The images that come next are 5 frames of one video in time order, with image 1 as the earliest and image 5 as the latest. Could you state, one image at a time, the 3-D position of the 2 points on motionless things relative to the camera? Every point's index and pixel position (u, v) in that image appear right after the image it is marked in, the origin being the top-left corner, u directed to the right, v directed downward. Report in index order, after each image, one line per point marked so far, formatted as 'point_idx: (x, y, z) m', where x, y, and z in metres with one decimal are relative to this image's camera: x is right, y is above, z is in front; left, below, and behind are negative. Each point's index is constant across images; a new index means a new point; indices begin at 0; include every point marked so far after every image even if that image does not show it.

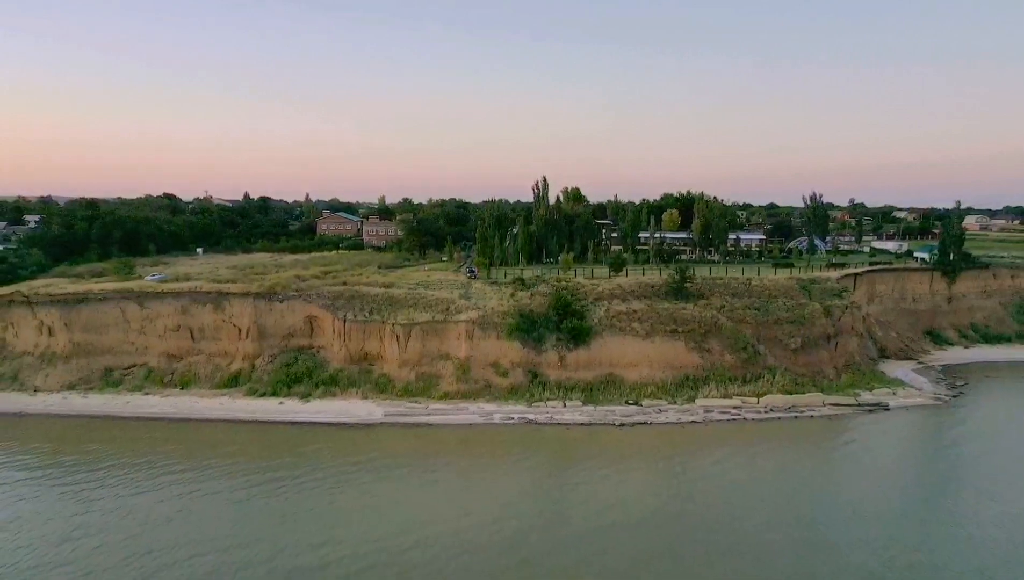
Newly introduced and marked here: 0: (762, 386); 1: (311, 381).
0: (+13.4, -5.1, +18.3) m
1: (-10.5, -4.7, +17.9) m
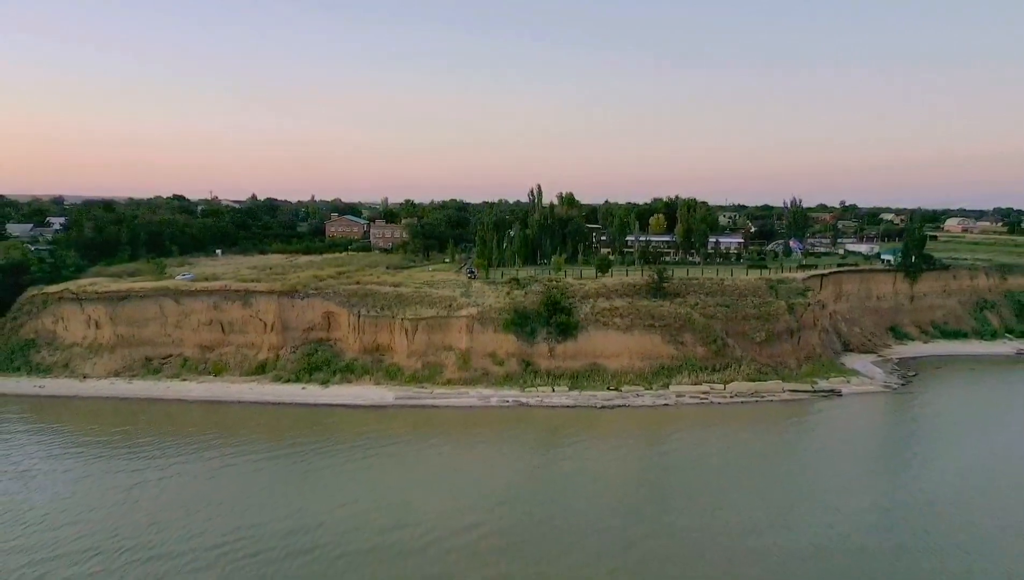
0: (+13.1, -5.1, +20.6) m
1: (-10.8, -4.6, +20.1) m
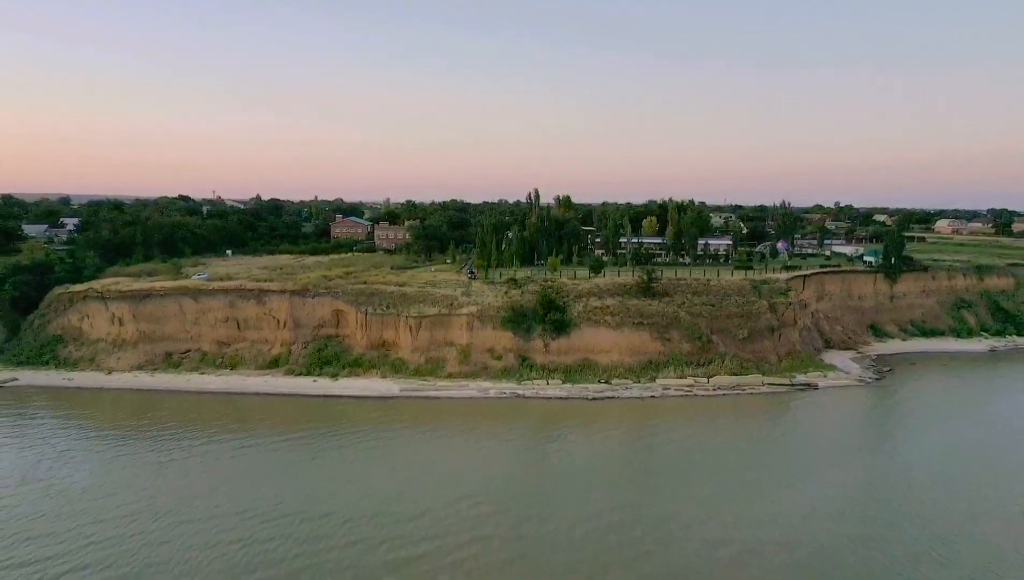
0: (+12.9, -5.1, +21.9) m
1: (-11.0, -4.6, +21.5) m
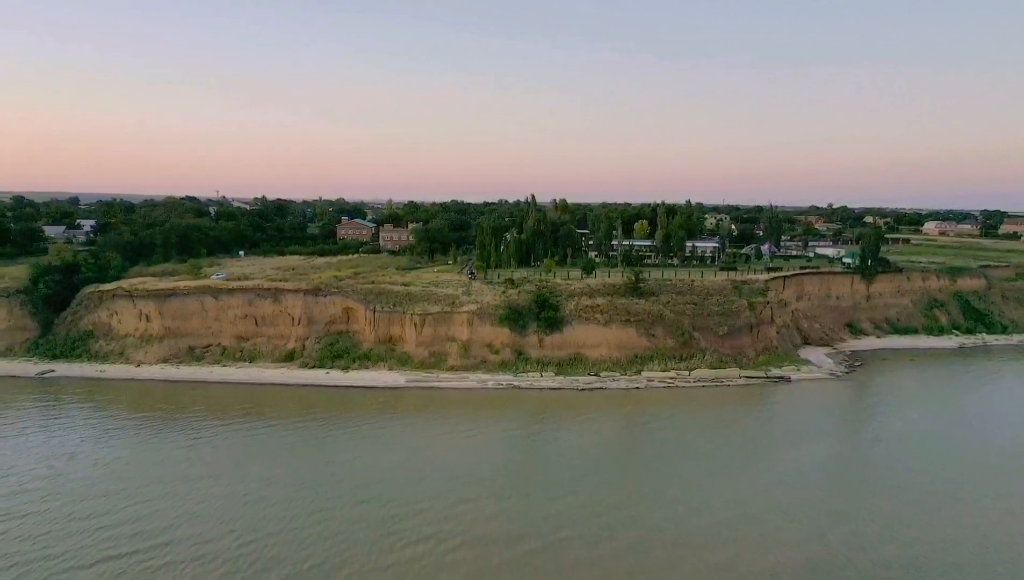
0: (+12.7, -5.1, +23.7) m
1: (-11.2, -4.5, +23.2) m
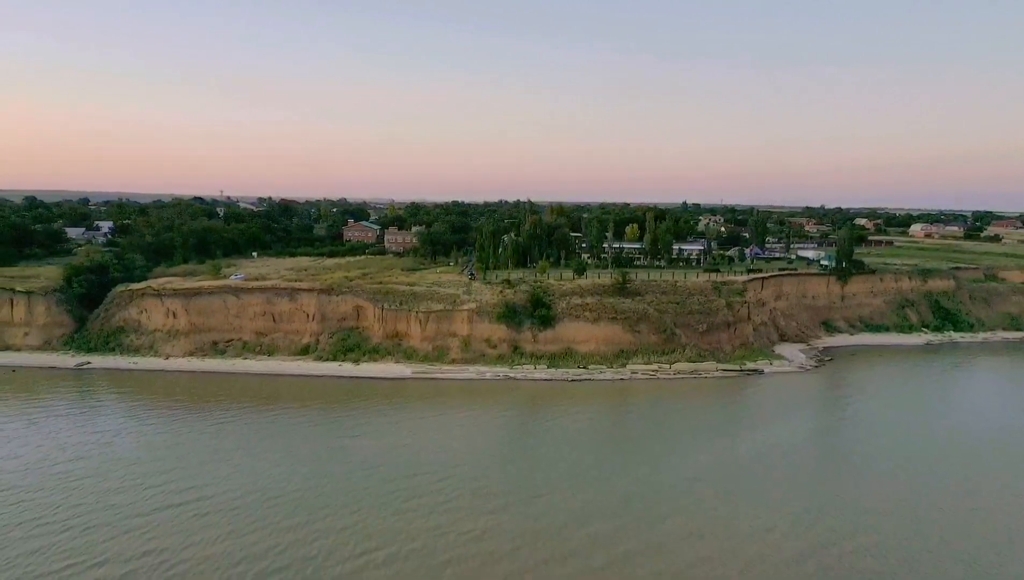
0: (+12.5, -5.1, +25.8) m
1: (-11.4, -4.5, +25.4) m
